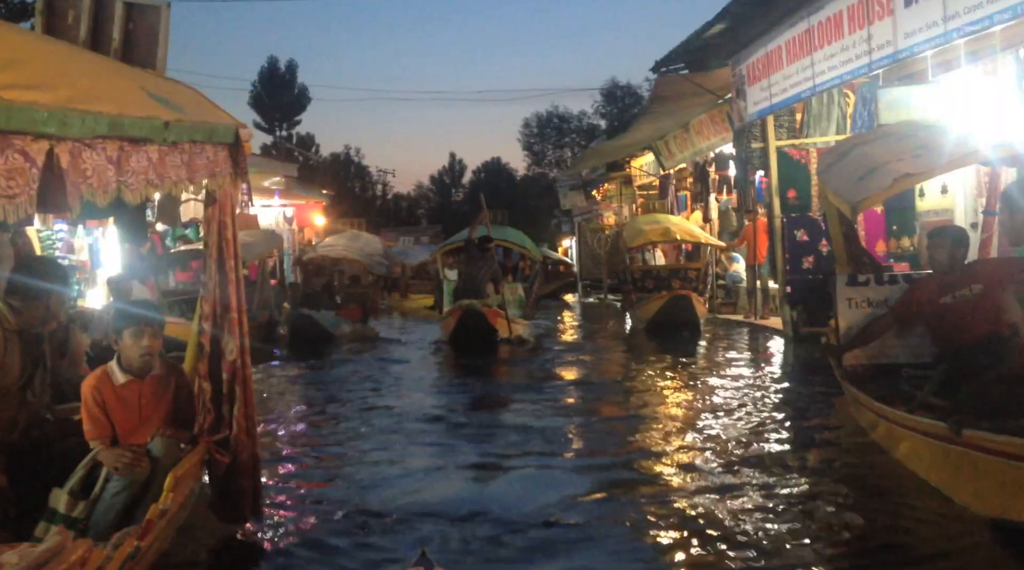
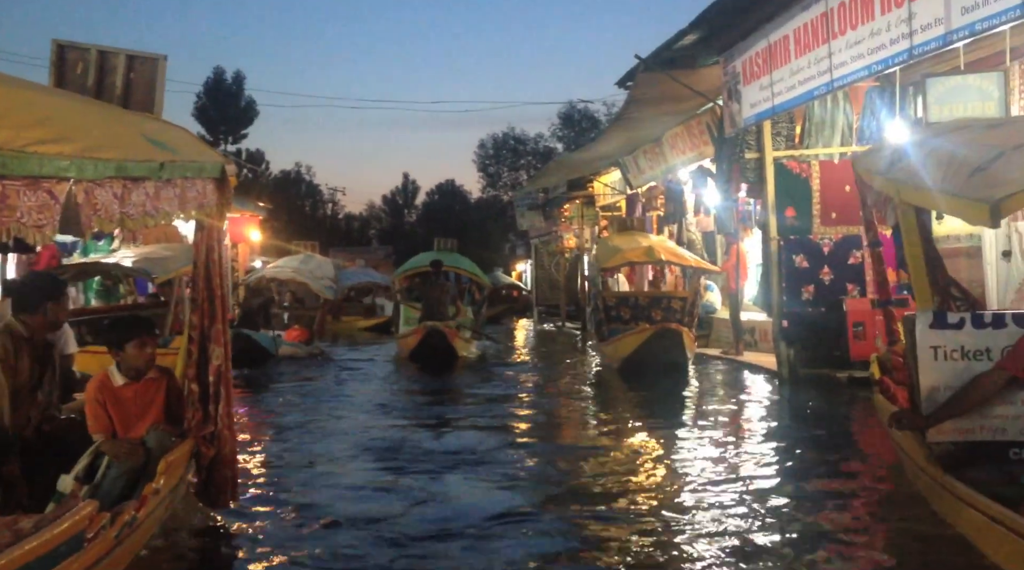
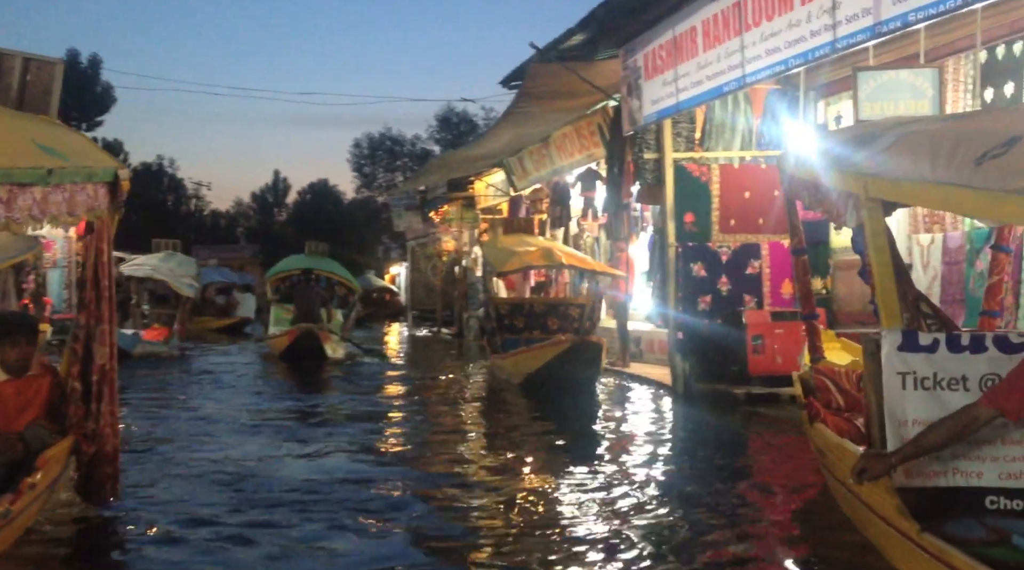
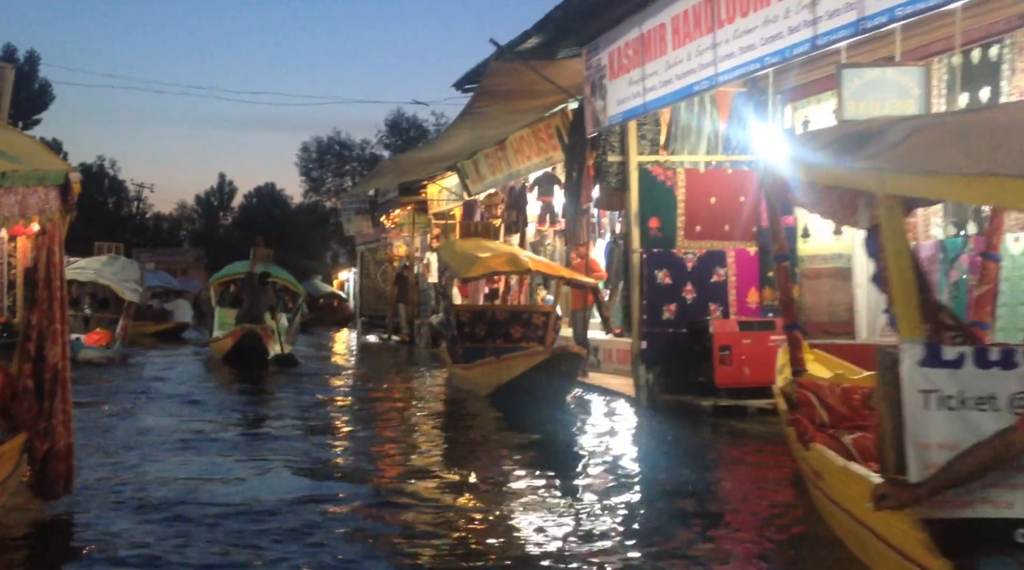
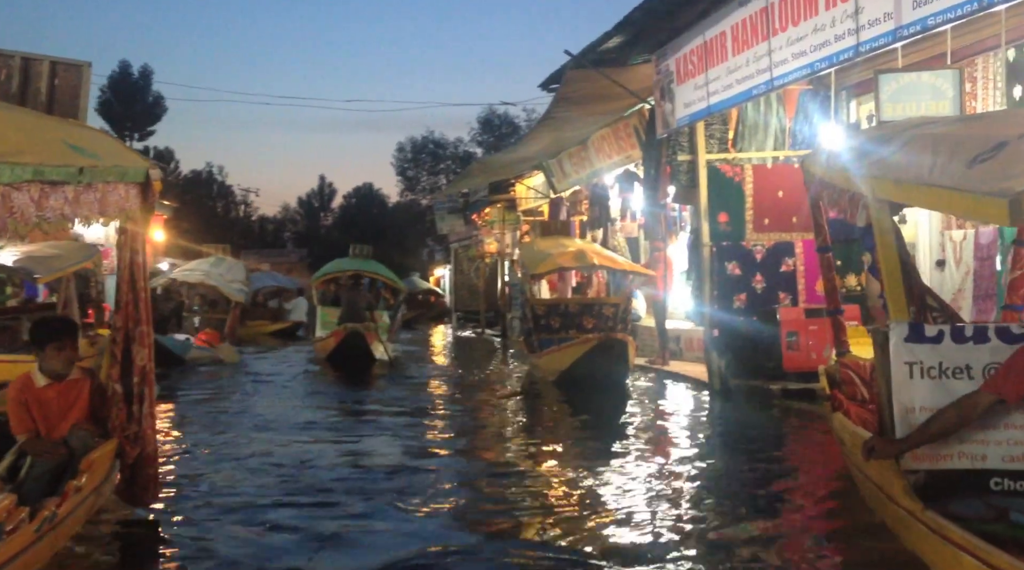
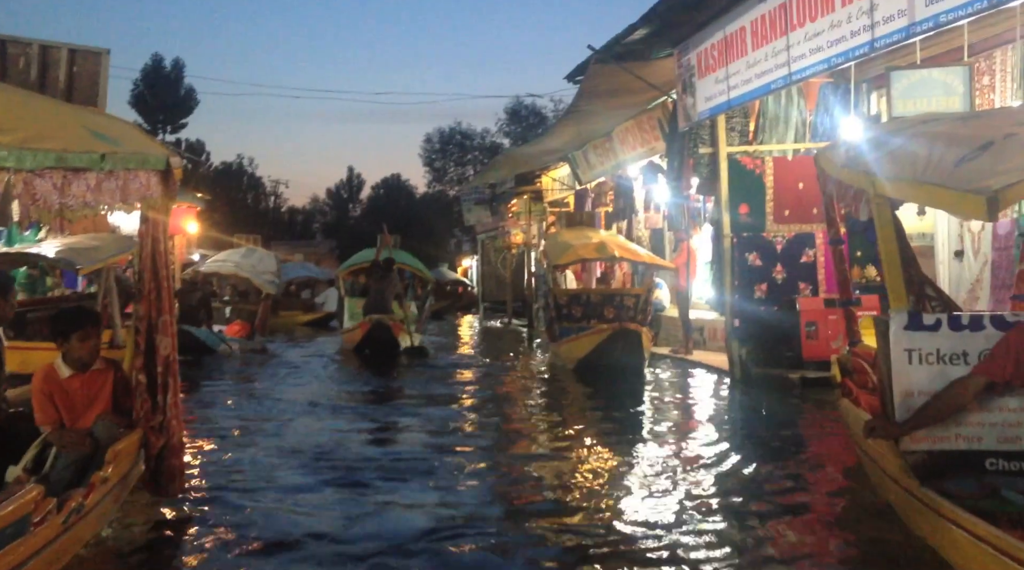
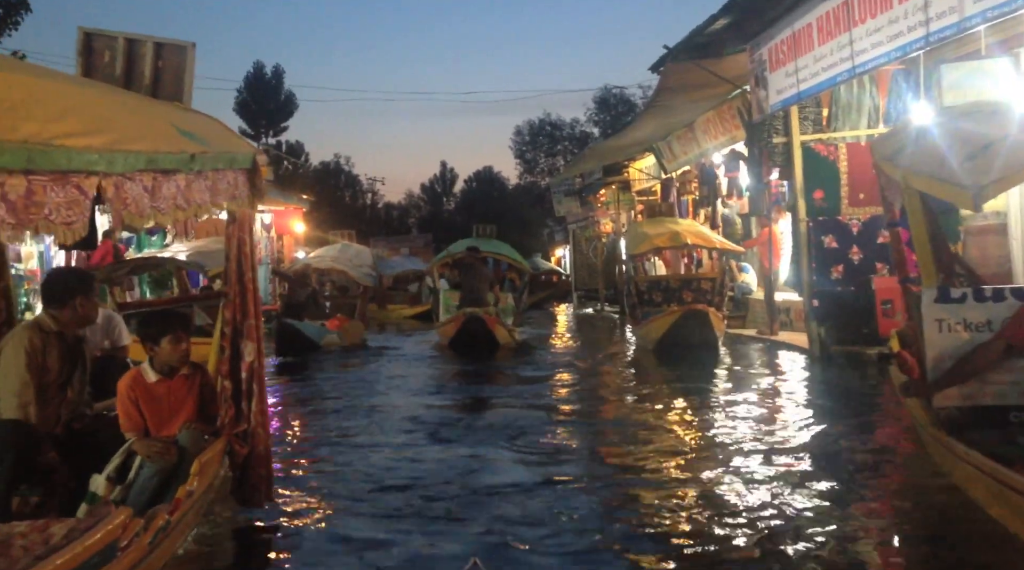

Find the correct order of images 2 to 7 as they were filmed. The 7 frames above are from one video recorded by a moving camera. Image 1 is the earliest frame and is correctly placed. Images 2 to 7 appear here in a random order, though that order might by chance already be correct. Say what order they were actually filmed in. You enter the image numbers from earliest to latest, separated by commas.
7, 2, 6, 5, 3, 4
